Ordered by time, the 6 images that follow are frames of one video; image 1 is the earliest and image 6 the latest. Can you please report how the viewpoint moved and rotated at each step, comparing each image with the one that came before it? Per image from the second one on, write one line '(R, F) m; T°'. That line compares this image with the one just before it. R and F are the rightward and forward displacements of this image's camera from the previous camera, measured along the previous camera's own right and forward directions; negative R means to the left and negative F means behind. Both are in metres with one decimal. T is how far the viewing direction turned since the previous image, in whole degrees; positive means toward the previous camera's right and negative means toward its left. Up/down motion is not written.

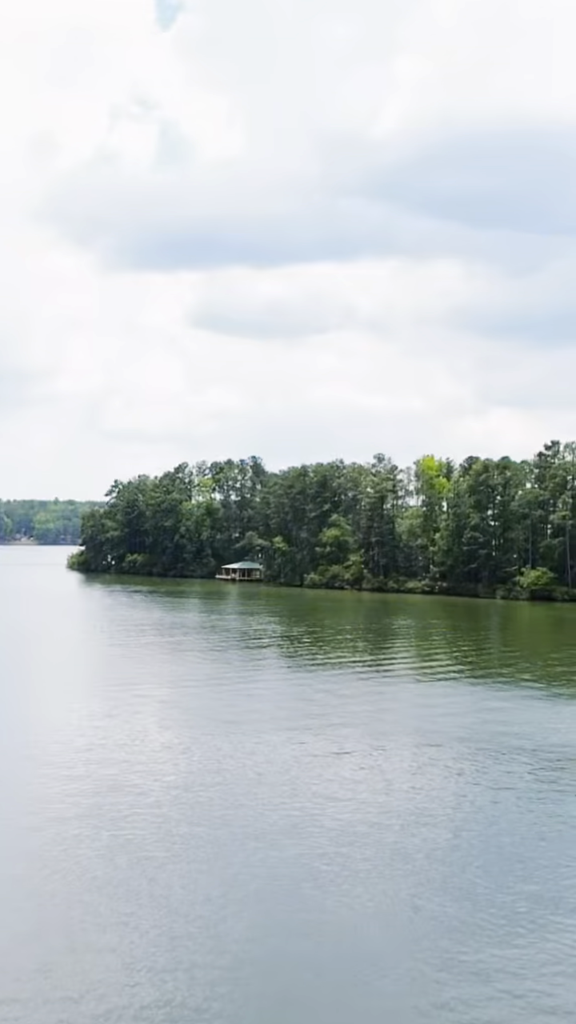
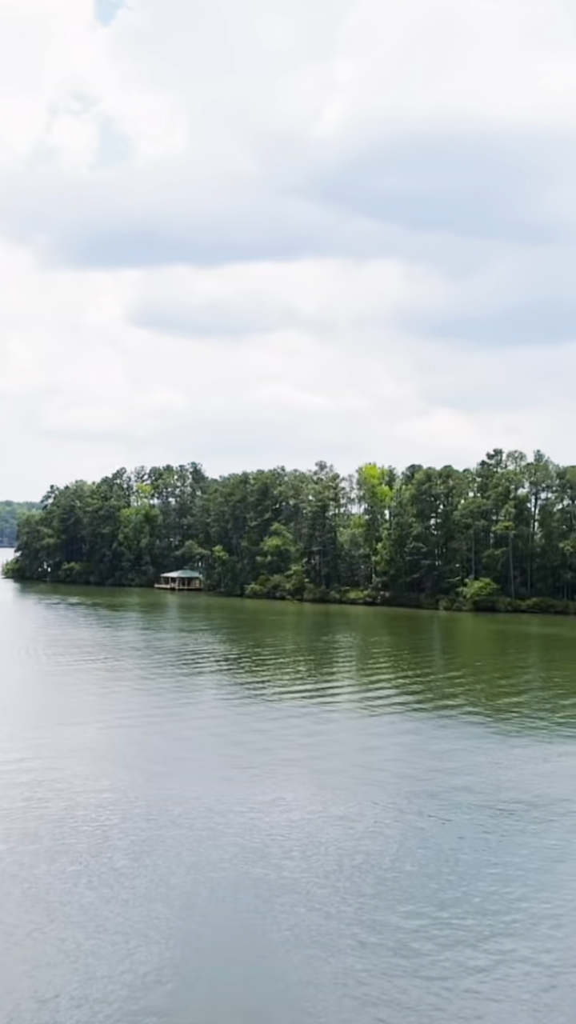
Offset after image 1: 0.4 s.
(+0.2, +1.8) m; +3°
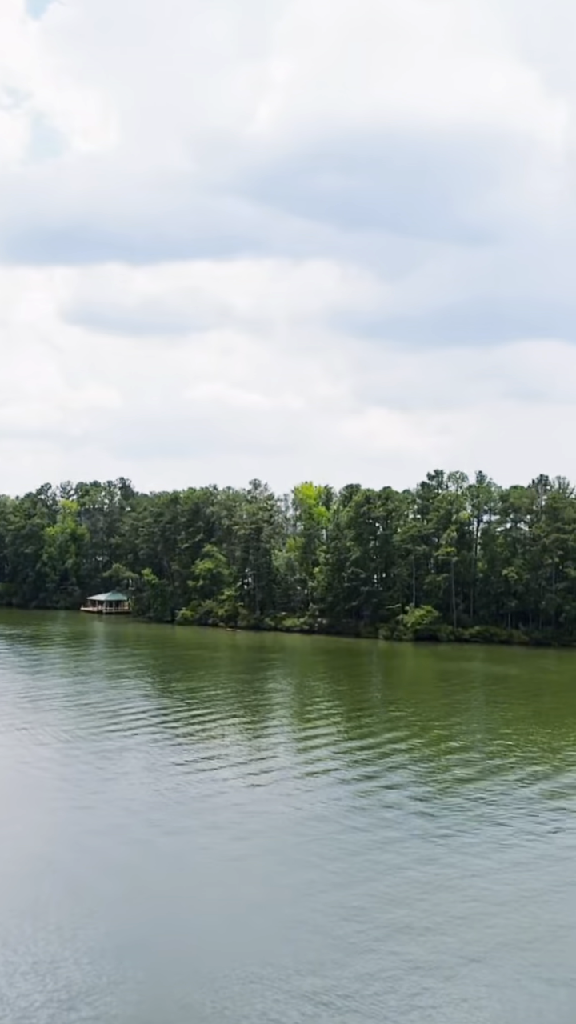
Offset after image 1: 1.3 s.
(+0.3, +4.6) m; +3°
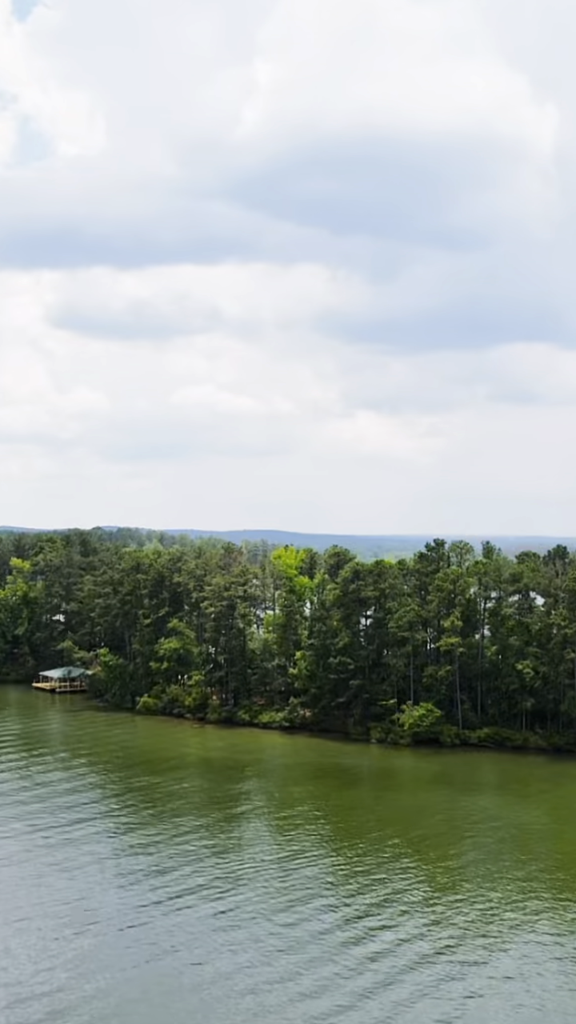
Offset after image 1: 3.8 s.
(+0.9, +13.3) m; 0°
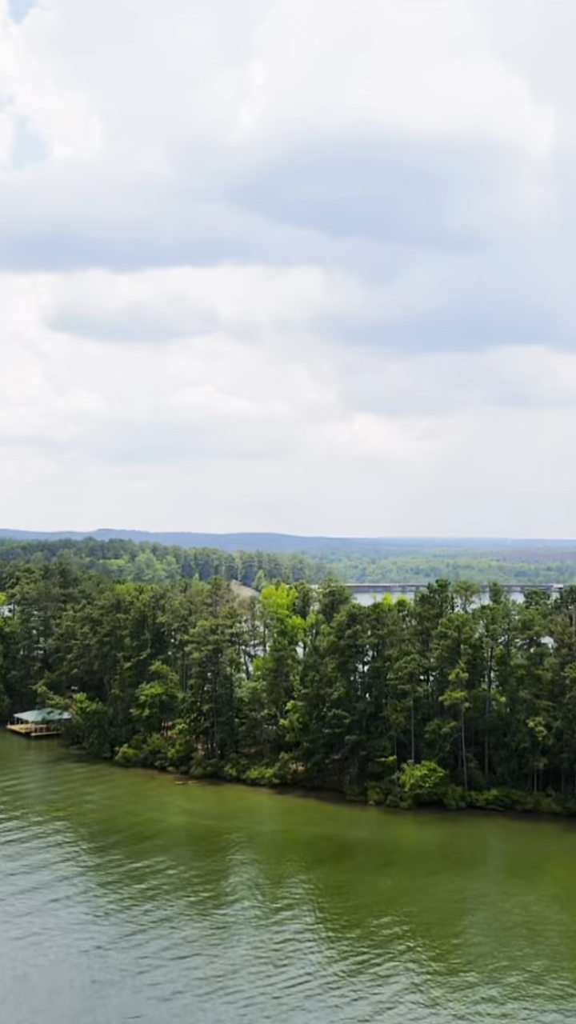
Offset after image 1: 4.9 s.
(+0.4, +6.4) m; 0°
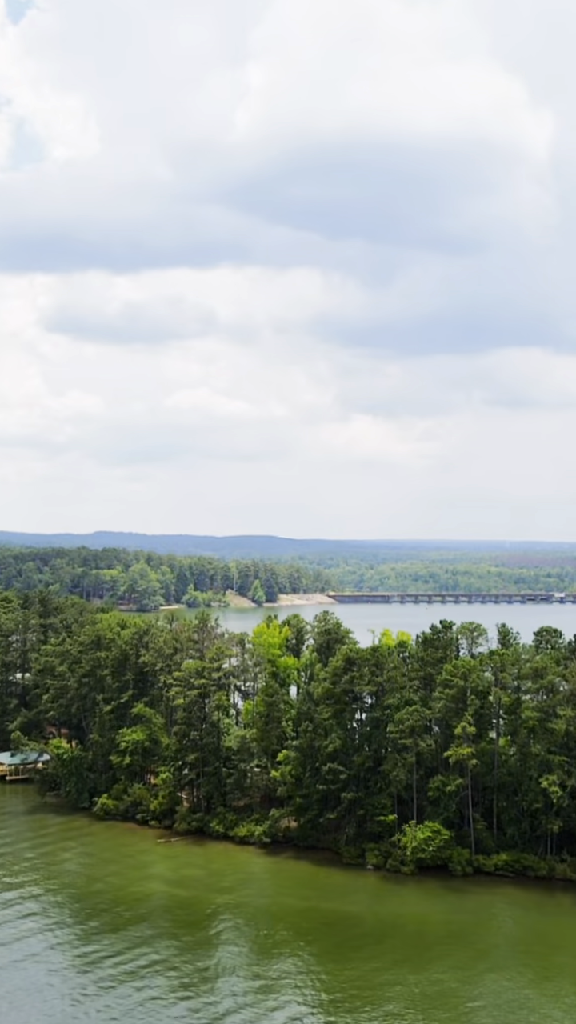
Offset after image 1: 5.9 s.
(+0.4, +5.8) m; 0°
